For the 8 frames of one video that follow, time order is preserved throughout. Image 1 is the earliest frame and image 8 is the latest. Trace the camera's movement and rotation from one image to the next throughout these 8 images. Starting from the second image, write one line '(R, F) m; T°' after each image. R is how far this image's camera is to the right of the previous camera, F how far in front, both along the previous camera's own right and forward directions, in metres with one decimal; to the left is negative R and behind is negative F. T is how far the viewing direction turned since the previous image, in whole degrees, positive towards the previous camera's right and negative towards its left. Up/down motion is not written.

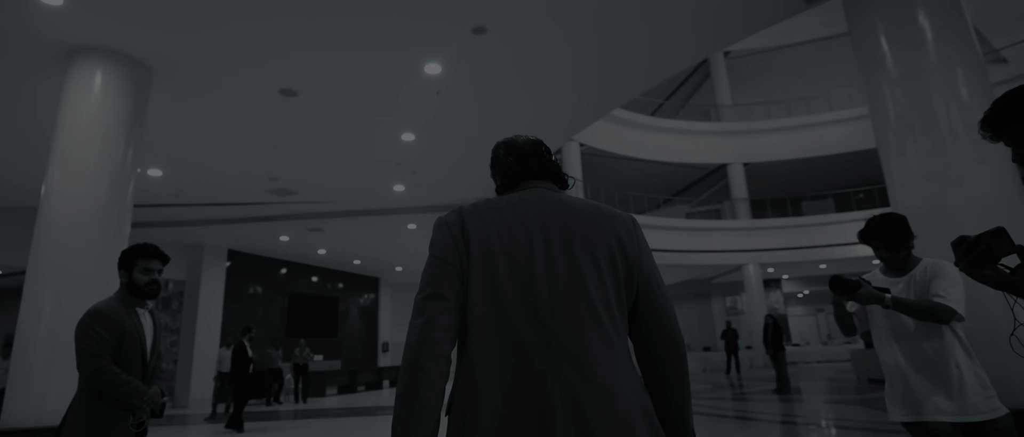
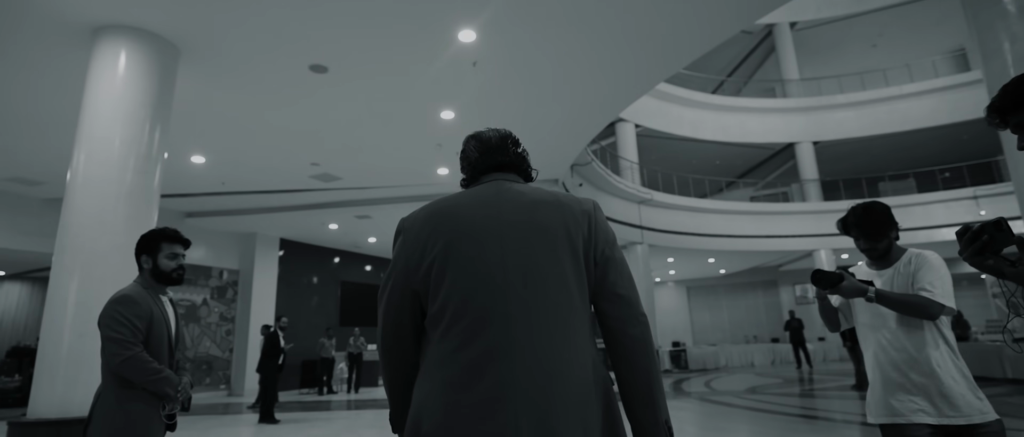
(+0.1, +0.5) m; -6°
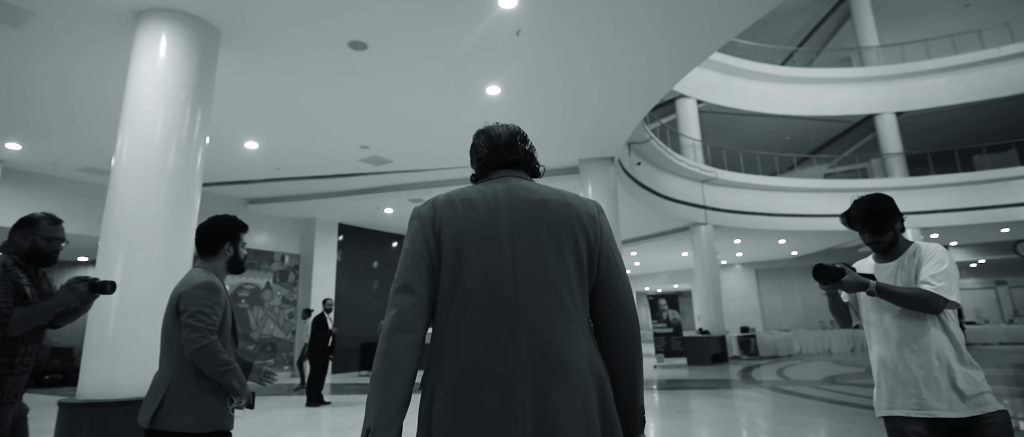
(+0.1, +0.3) m; -6°
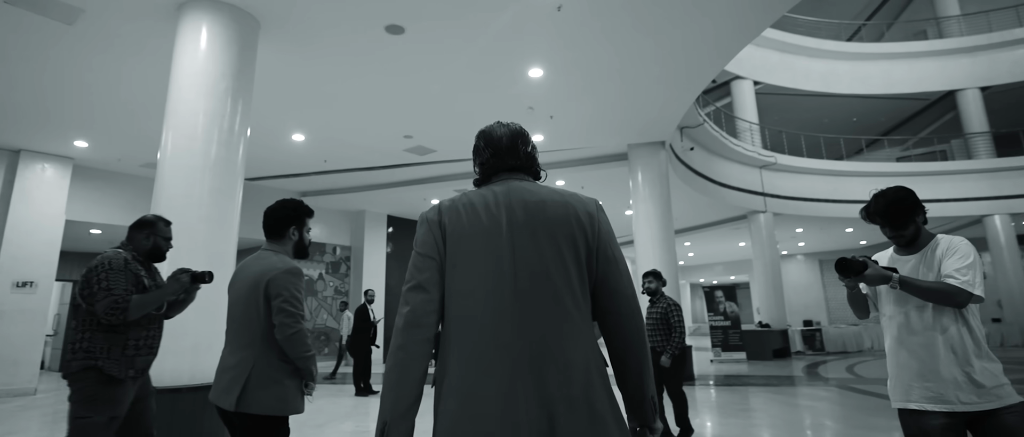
(+0.1, +0.2) m; -5°
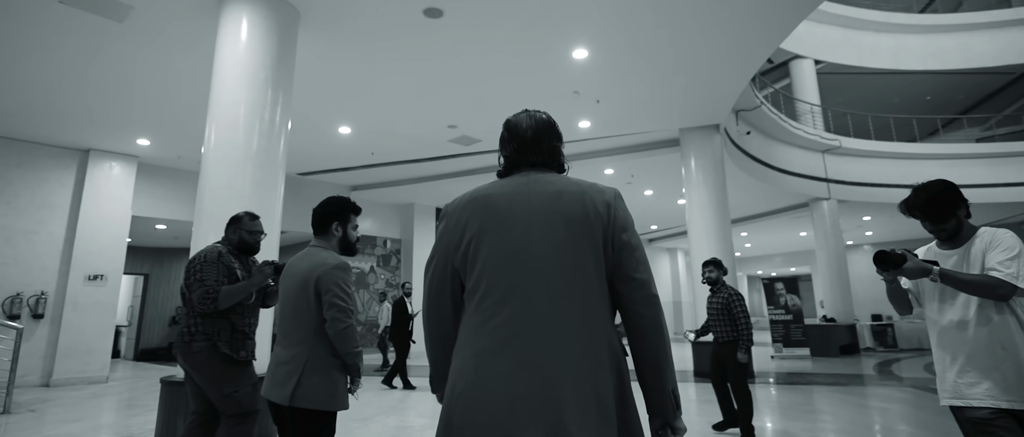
(0.0, +0.2) m; -5°
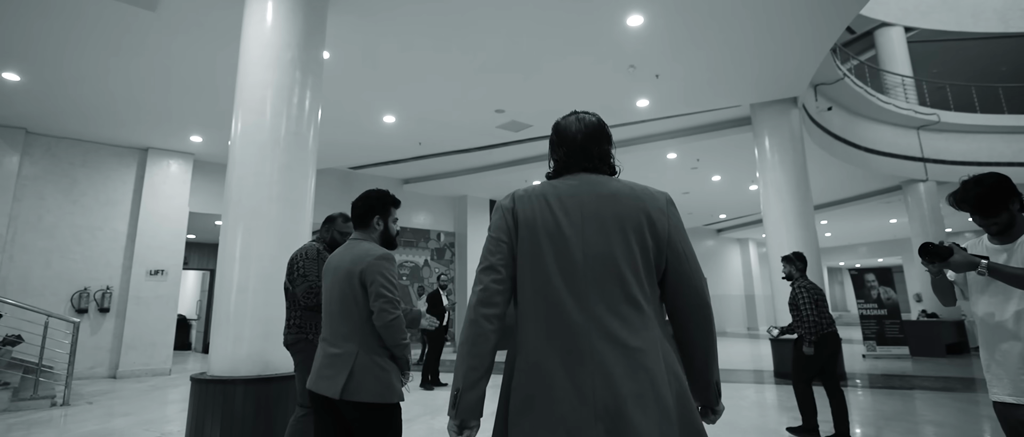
(+0.1, +0.4) m; -7°
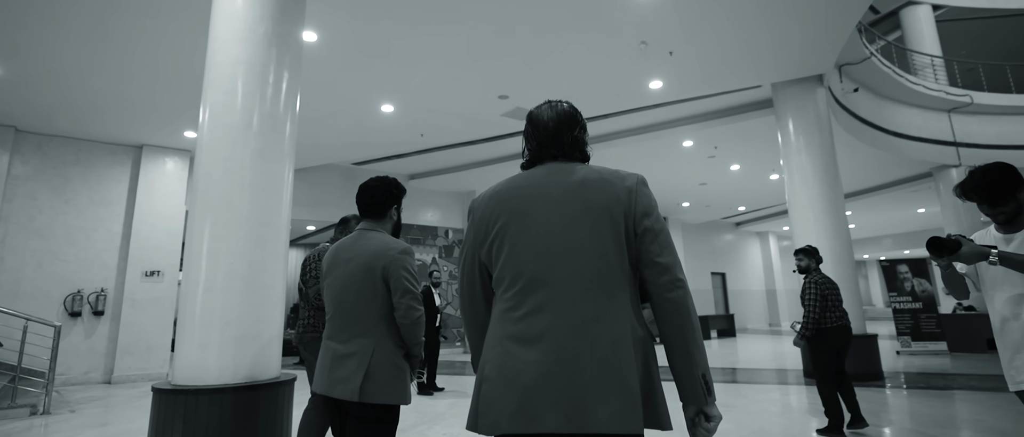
(+0.1, +0.4) m; -2°
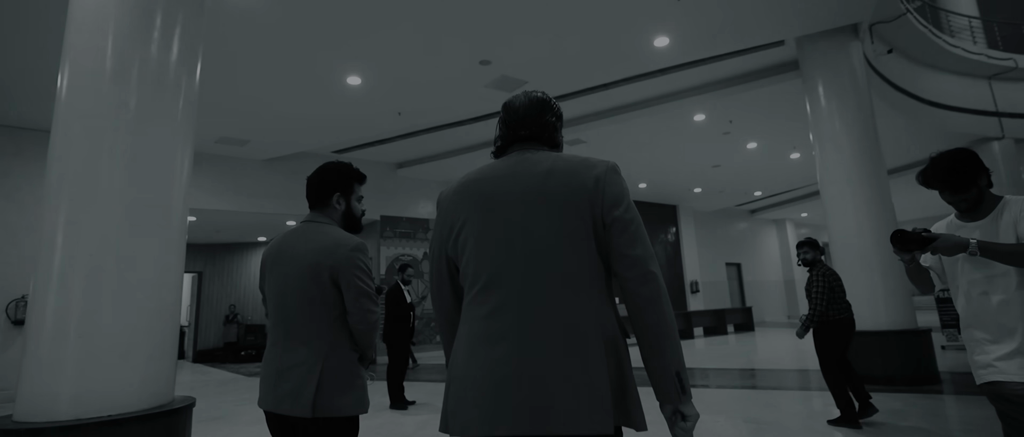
(+0.2, +0.8) m; -1°
